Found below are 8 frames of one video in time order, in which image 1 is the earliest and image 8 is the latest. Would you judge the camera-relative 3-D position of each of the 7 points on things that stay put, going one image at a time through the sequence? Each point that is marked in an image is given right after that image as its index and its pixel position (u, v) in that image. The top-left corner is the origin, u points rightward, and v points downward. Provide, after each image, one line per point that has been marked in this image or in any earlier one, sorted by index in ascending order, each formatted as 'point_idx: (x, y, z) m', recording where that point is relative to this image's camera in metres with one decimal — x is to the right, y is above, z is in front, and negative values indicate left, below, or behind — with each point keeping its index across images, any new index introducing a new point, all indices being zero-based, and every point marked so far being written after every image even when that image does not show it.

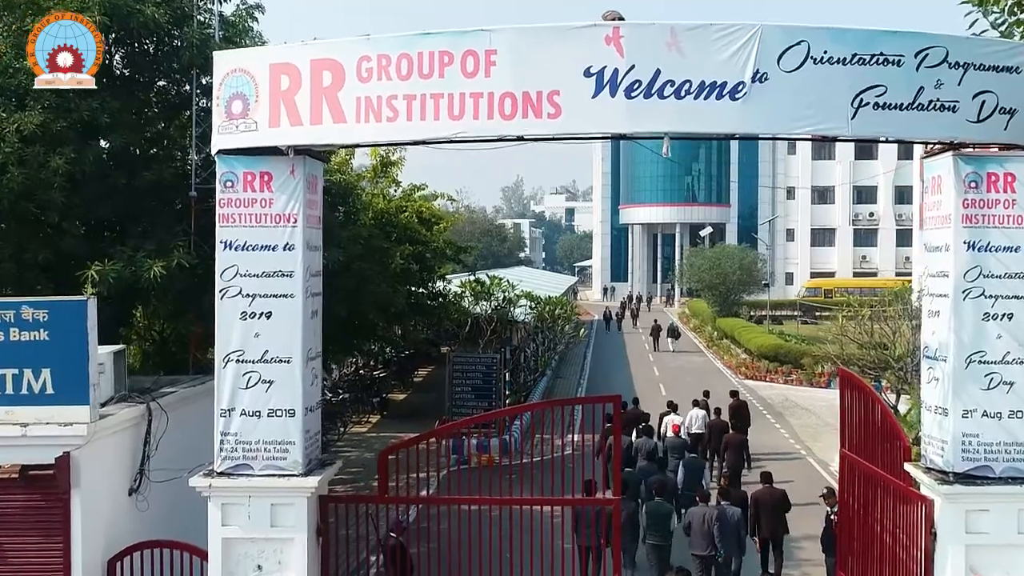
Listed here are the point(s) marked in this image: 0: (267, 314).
0: (-1.8, -0.2, +7.1) m
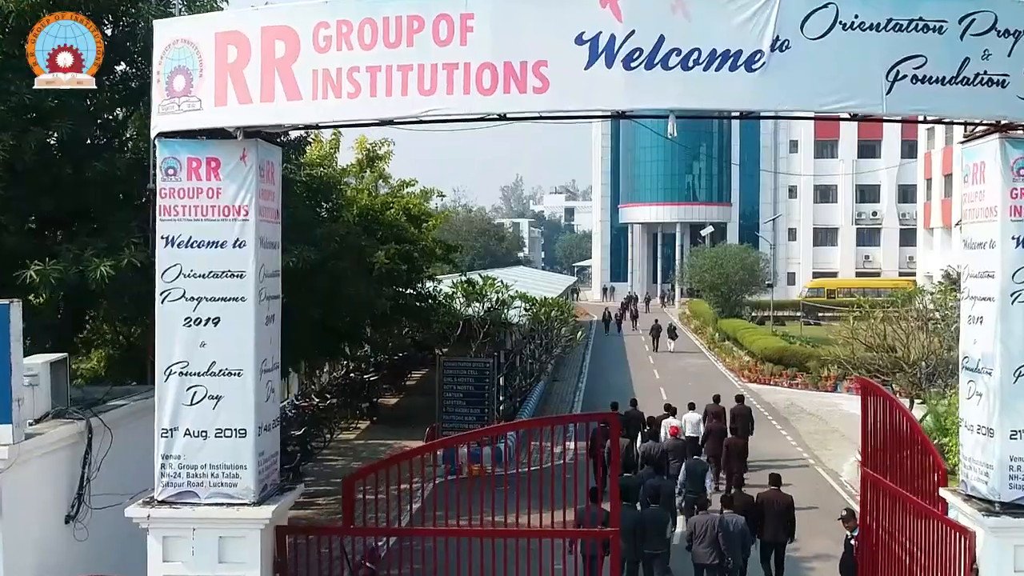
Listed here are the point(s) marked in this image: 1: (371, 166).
0: (-1.9, -0.2, +6.2) m
1: (-2.4, +2.1, +15.8) m
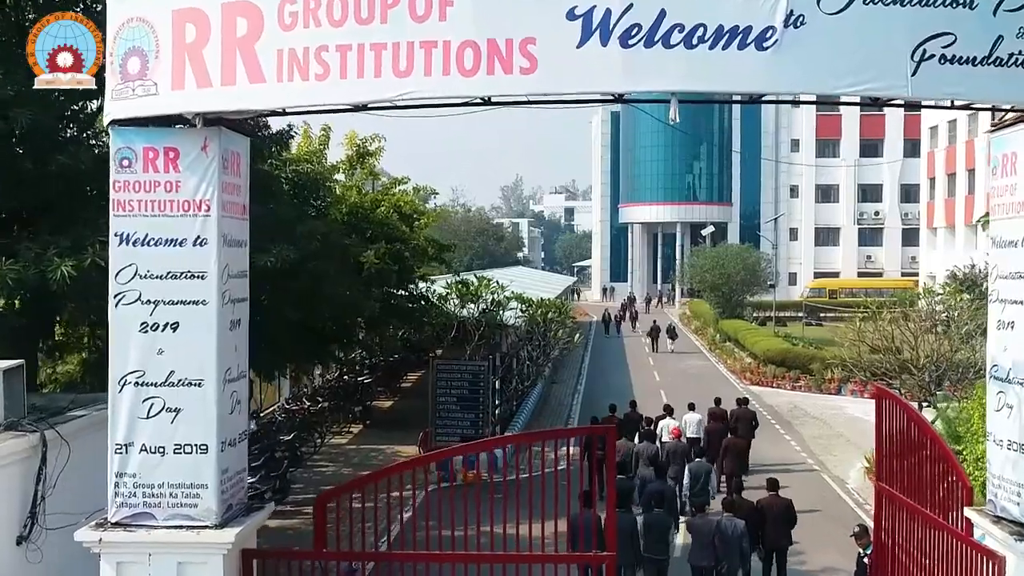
0: (-2.0, -0.2, +5.7) m
1: (-2.5, +2.0, +15.3) m
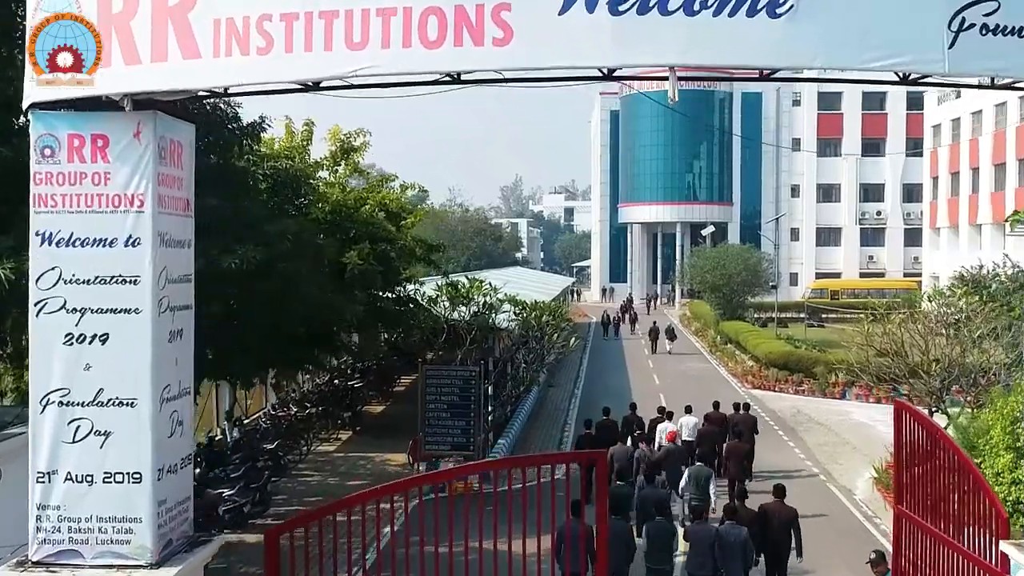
0: (-2.2, -0.3, +5.0) m
1: (-2.6, +2.0, +14.6) m
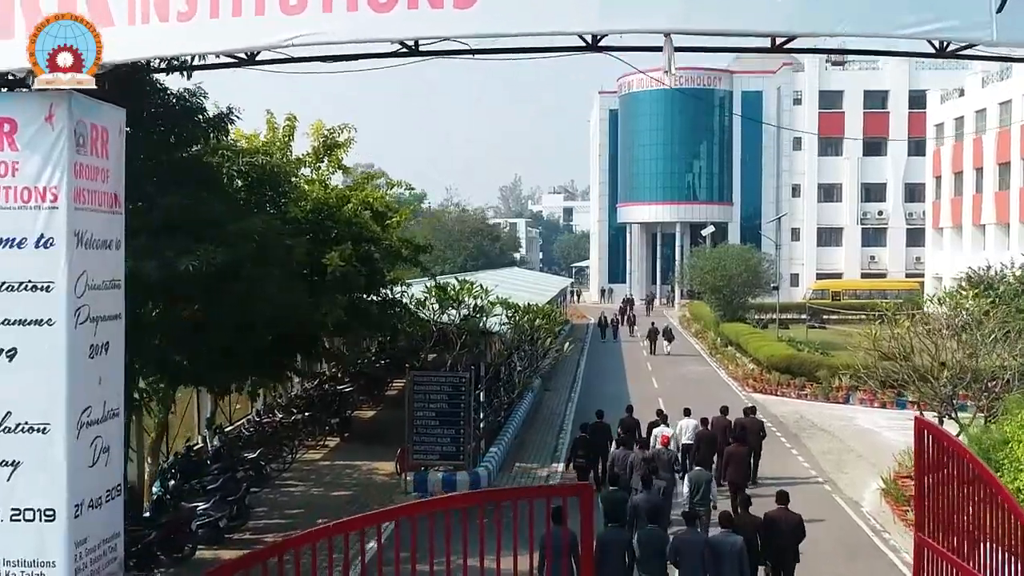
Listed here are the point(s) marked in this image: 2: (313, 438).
0: (-2.3, -0.3, +4.3) m
1: (-2.7, +2.0, +14.0) m
2: (-4.1, -3.1, +19.4) m
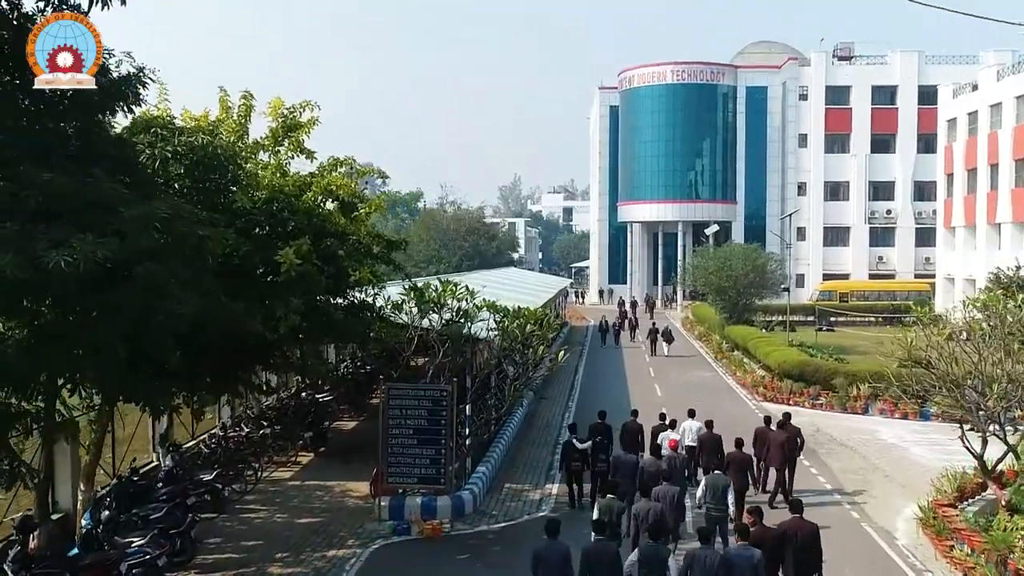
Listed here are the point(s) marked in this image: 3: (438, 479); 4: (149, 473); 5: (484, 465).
0: (-2.5, -0.3, +2.6) m
1: (-2.9, +1.9, +12.2) m
2: (-4.3, -3.1, +17.7) m
3: (-1.0, -2.7, +13.4) m
4: (-5.4, -2.7, +13.9) m
5: (-0.5, -2.9, +15.4) m
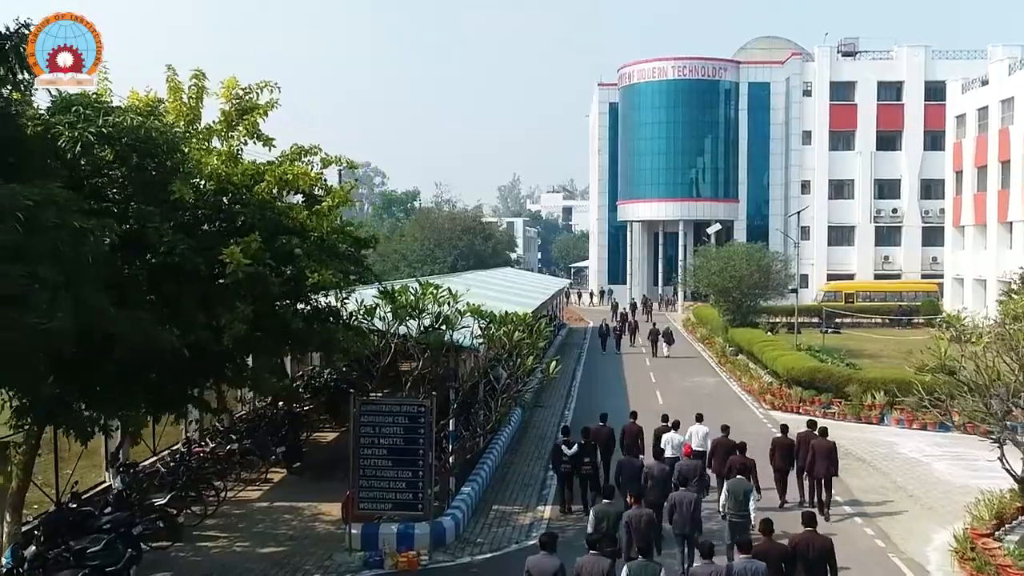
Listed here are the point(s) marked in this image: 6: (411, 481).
0: (-2.6, -0.3, +1.1) m
1: (-3.1, +1.9, +10.8) m
2: (-4.4, -3.2, +16.3) m
3: (-1.2, -2.8, +12.0) m
4: (-5.5, -2.8, +12.5) m
5: (-0.6, -2.9, +14.0) m
6: (-1.3, -2.4, +12.0) m
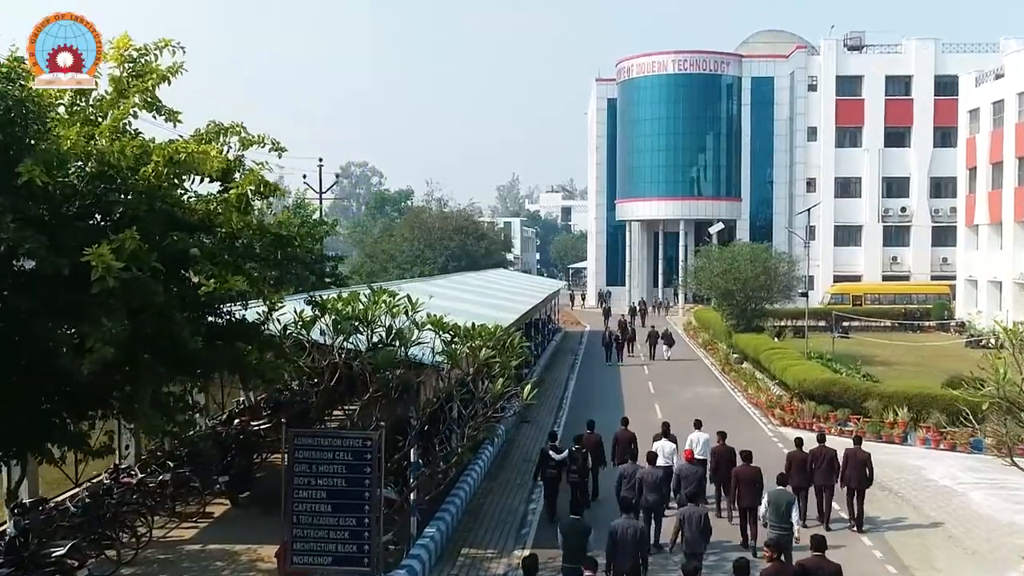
0: (-3.0, -0.4, -0.9) m
1: (-3.4, +1.8, +8.7) m
2: (-4.8, -3.2, +14.2) m
3: (-1.6, -2.8, +9.9) m
4: (-5.9, -2.8, +10.4) m
5: (-1.0, -3.0, +11.9) m
6: (-1.6, -2.5, +9.9) m
